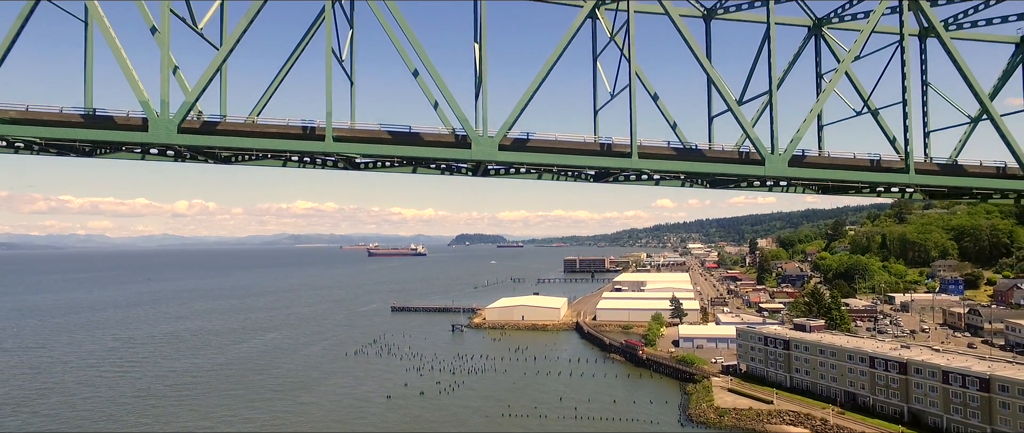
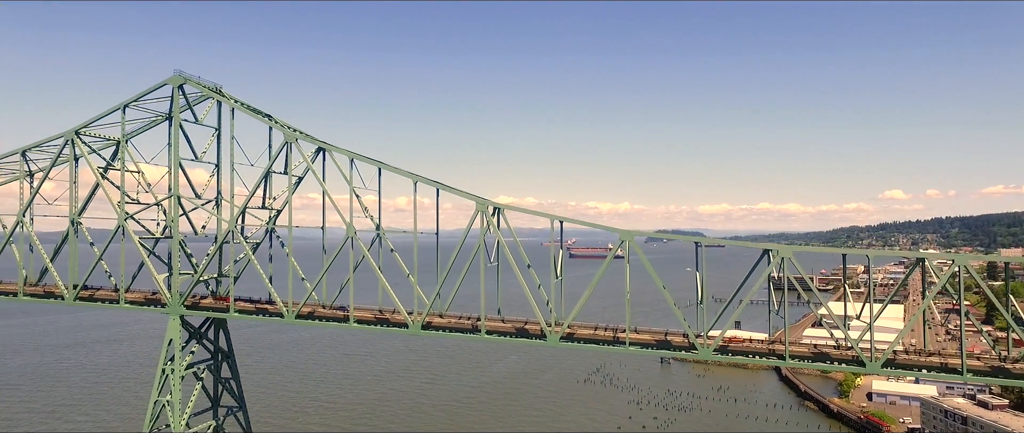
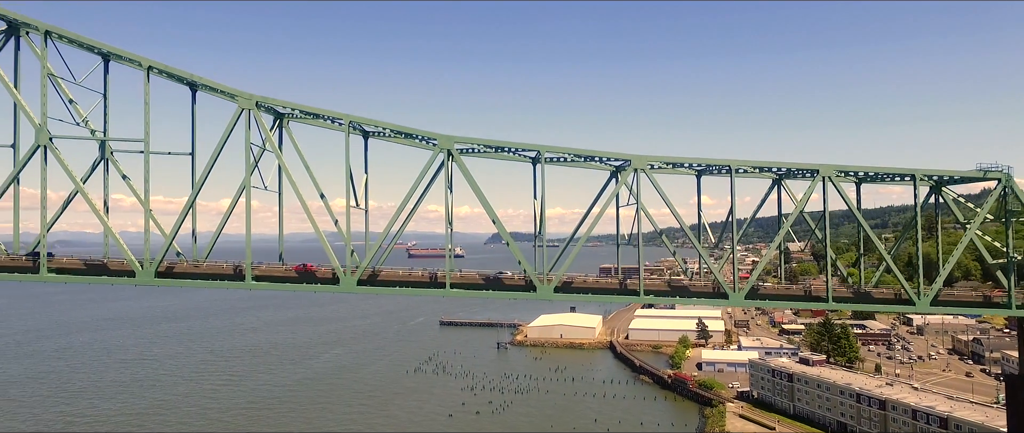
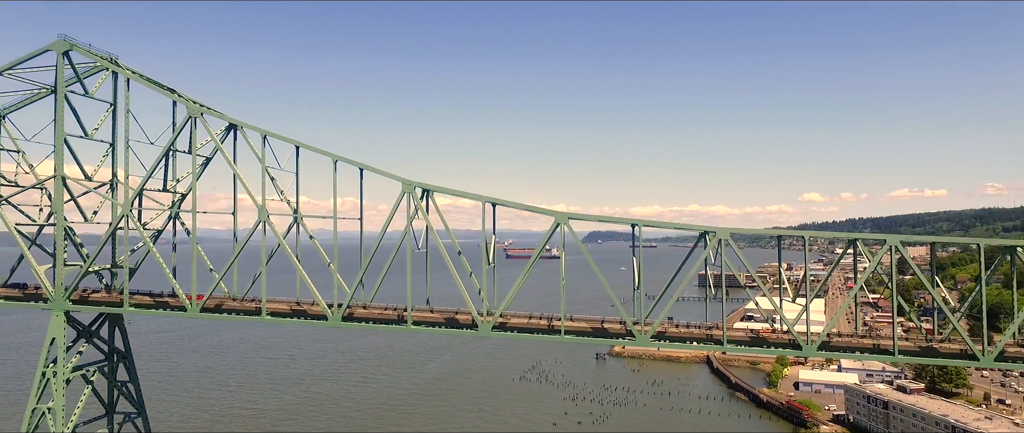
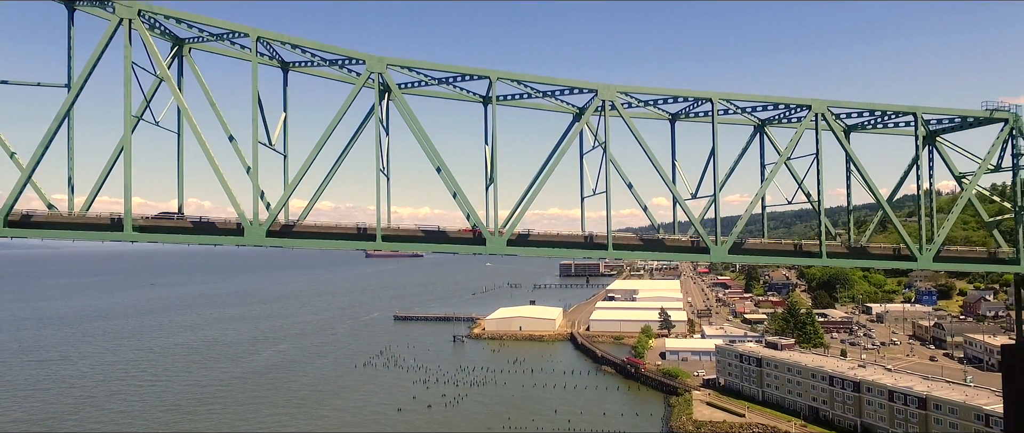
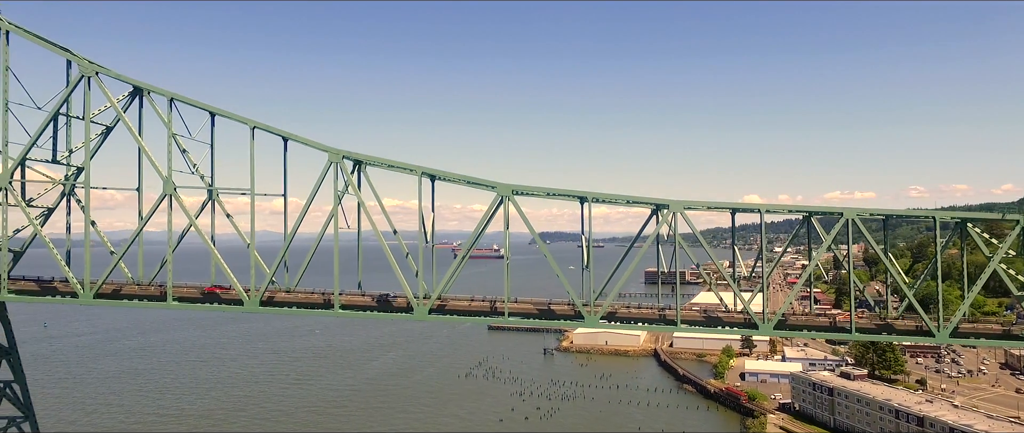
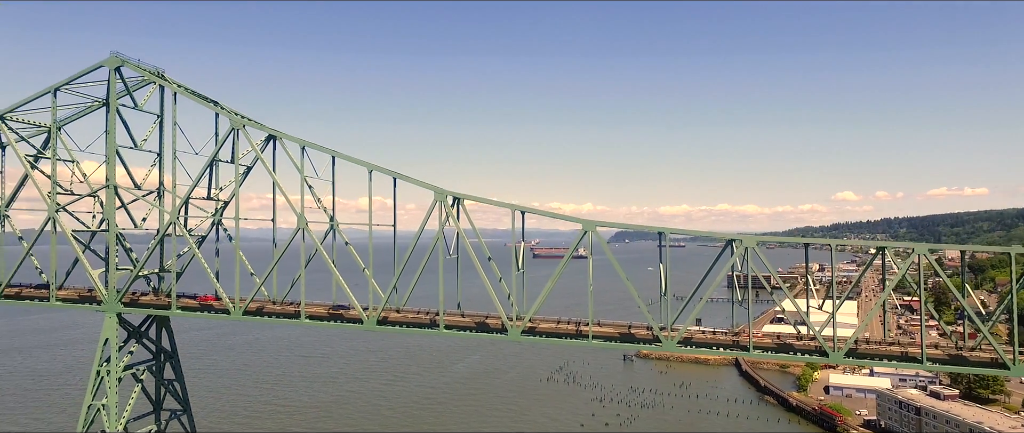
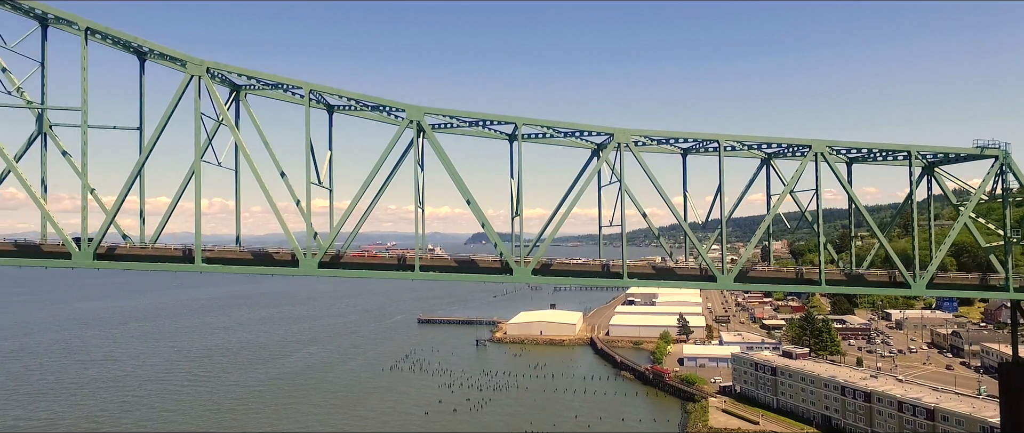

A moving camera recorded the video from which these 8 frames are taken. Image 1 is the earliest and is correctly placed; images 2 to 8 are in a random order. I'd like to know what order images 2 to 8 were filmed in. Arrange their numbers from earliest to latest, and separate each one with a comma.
5, 8, 3, 6, 4, 7, 2
